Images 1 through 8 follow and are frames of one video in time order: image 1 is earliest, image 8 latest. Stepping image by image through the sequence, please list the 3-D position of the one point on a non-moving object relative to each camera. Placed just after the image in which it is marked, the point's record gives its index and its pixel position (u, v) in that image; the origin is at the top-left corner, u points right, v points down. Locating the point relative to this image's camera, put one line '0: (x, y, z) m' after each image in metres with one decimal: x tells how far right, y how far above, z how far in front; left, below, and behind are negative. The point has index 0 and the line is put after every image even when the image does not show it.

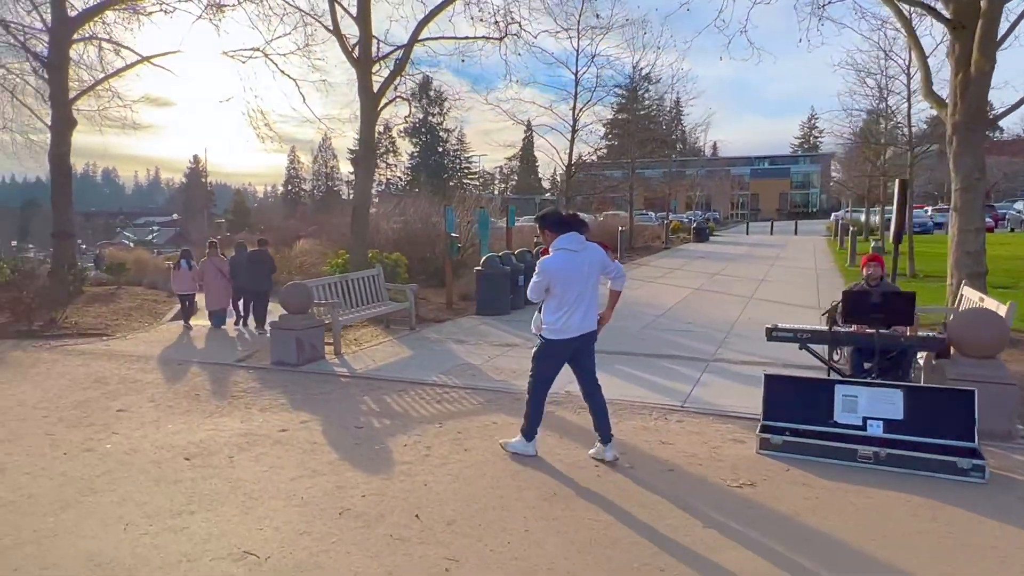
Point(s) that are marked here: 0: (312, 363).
0: (-2.5, -0.9, +8.3) m
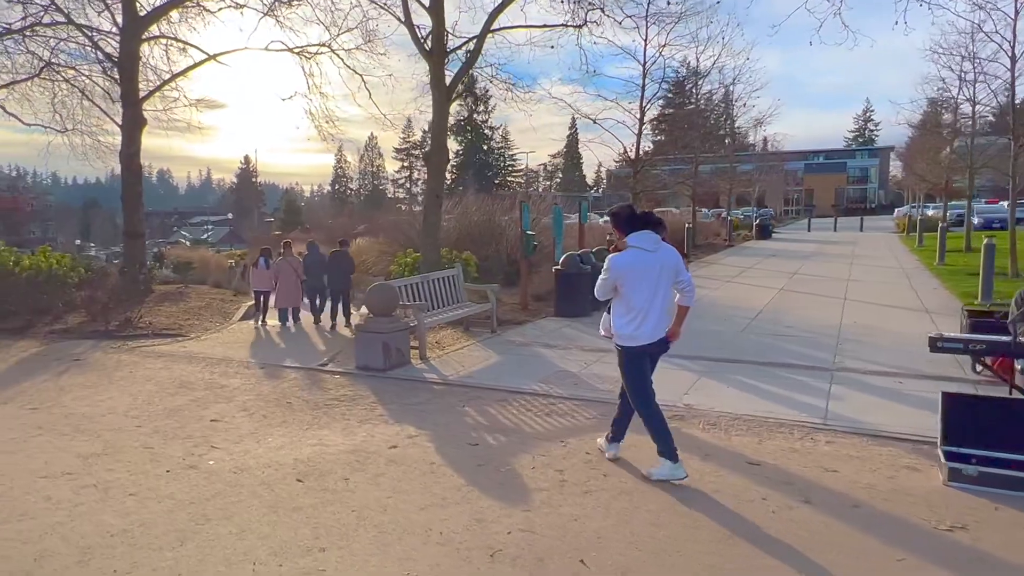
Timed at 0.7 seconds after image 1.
0: (-1.3, -1.0, +7.9) m
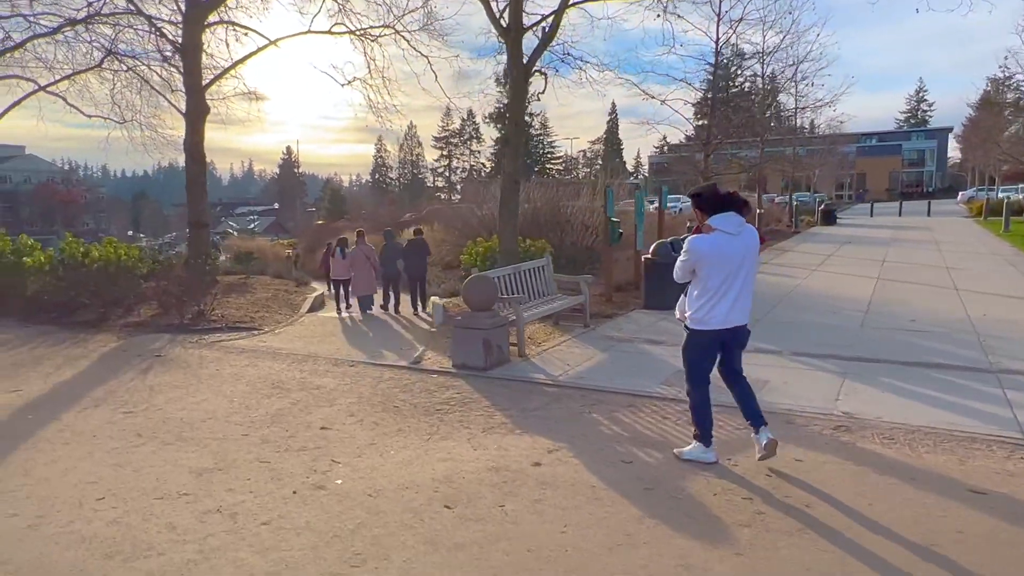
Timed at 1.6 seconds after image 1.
0: (-0.1, -0.9, +7.3) m
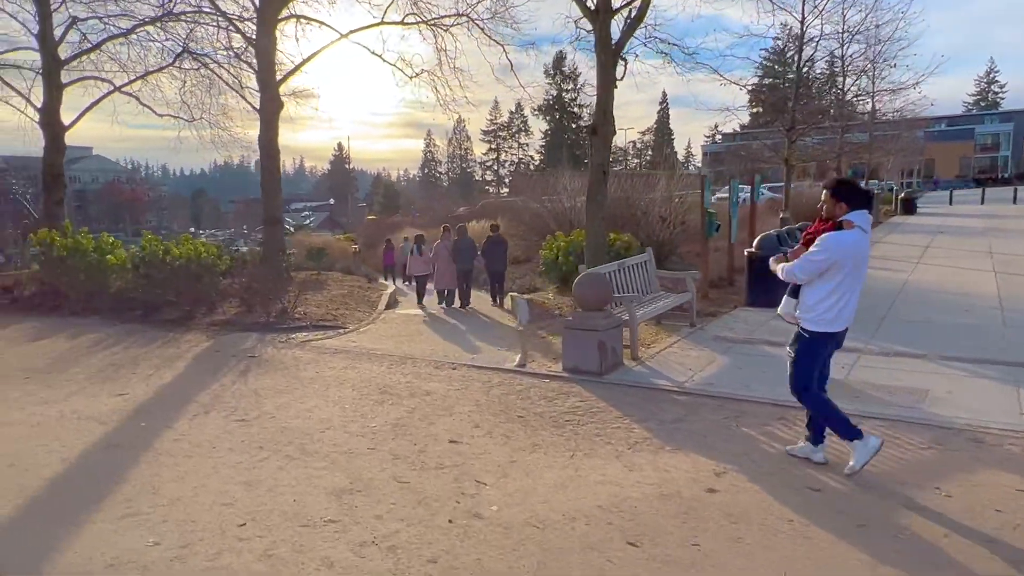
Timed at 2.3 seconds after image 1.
0: (+1.1, -0.9, +6.8) m
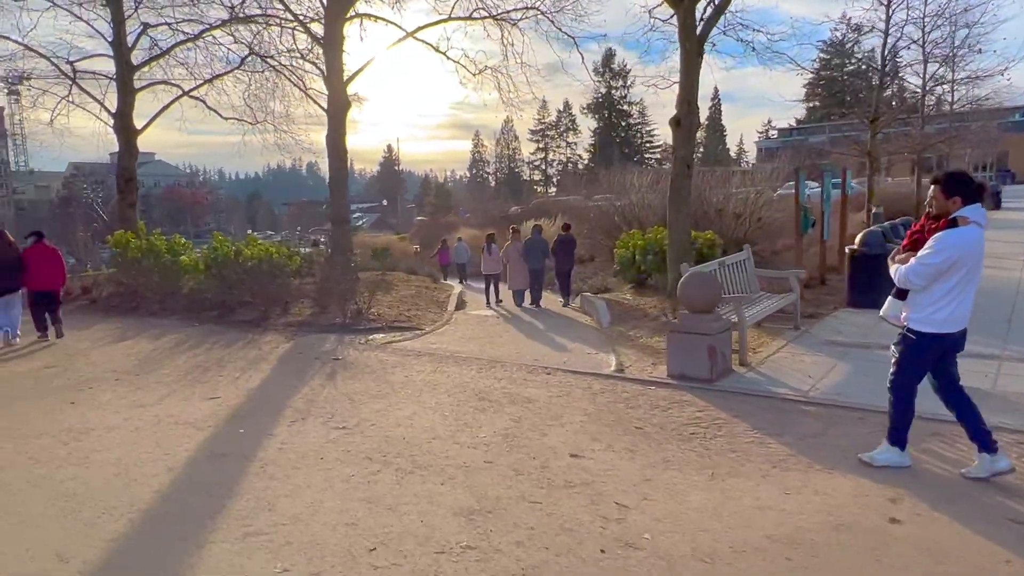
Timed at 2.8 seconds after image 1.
0: (+2.0, -0.9, +6.3) m
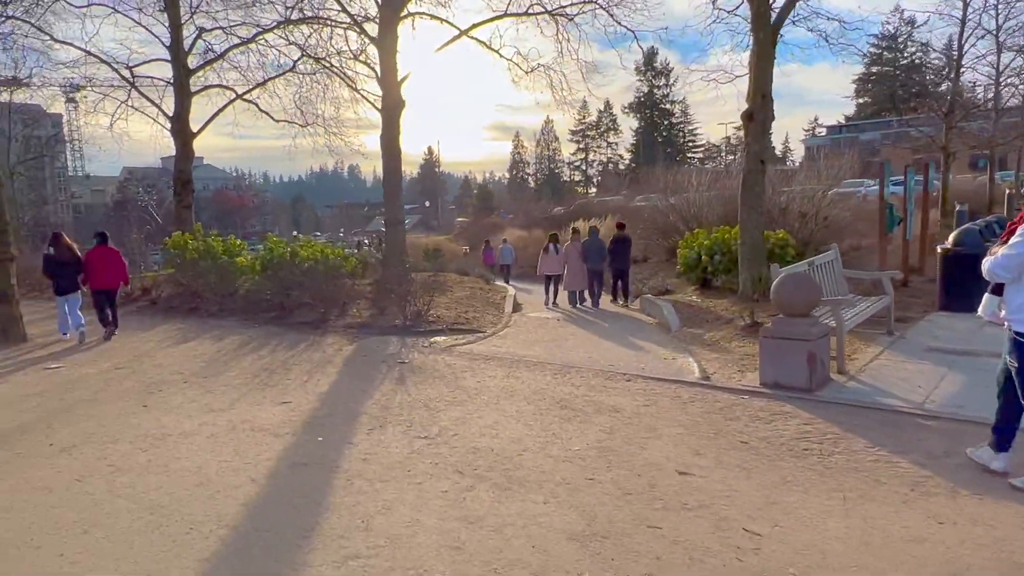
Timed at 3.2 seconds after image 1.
0: (+2.8, -0.9, +5.8) m
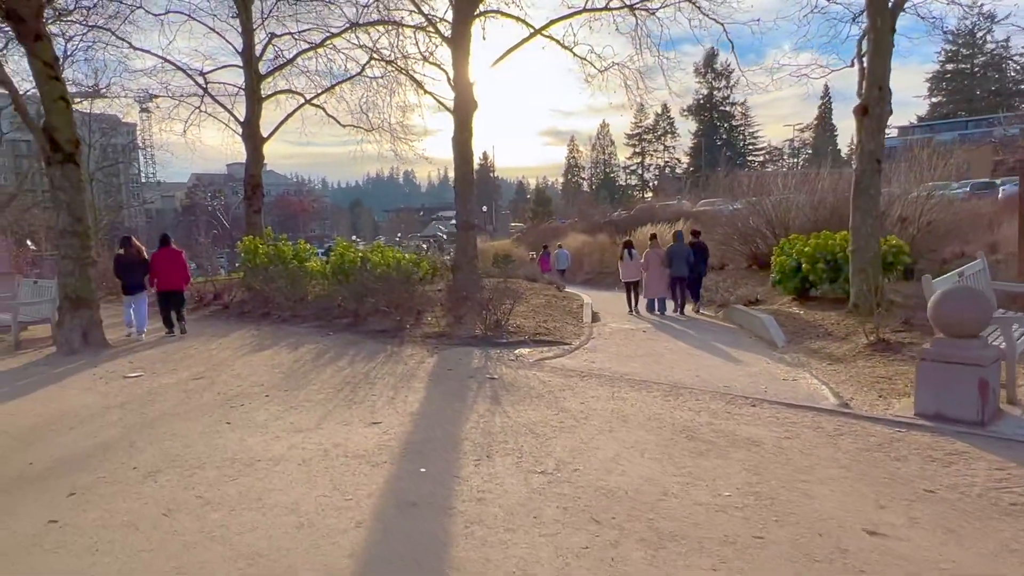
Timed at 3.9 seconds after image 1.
0: (+3.7, -1.0, +5.0) m
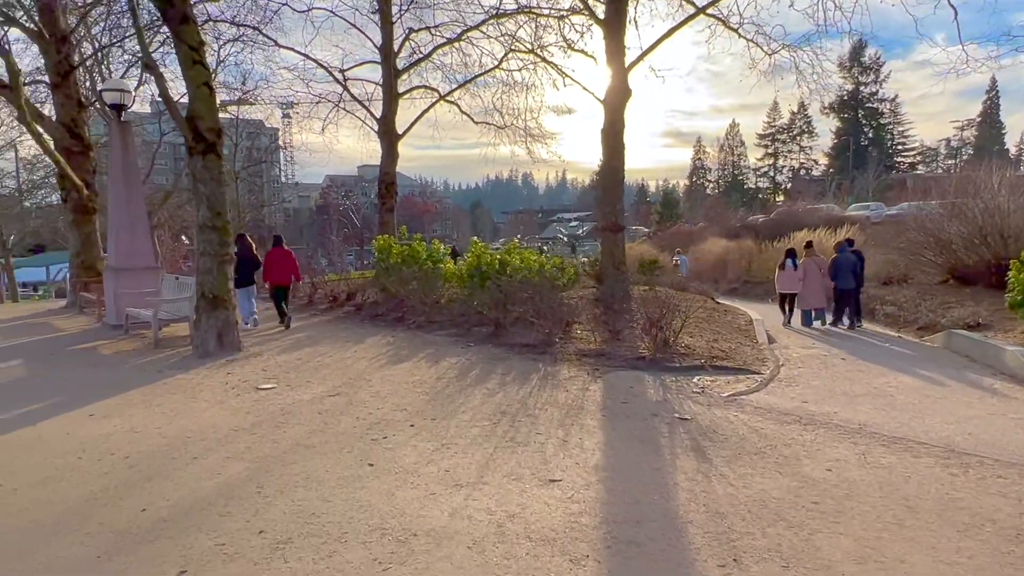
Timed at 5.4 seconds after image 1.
0: (+4.9, -1.2, +2.9) m
